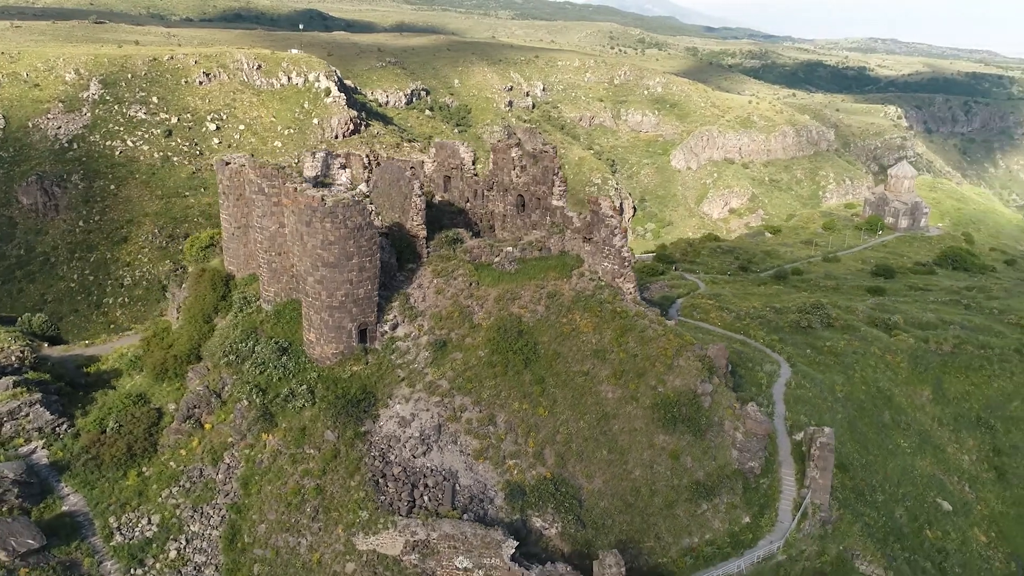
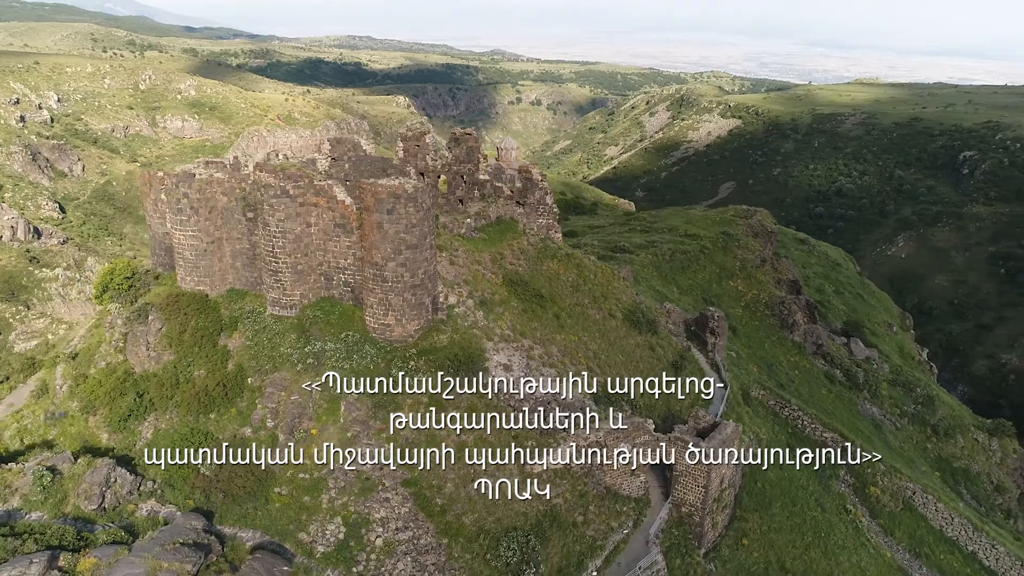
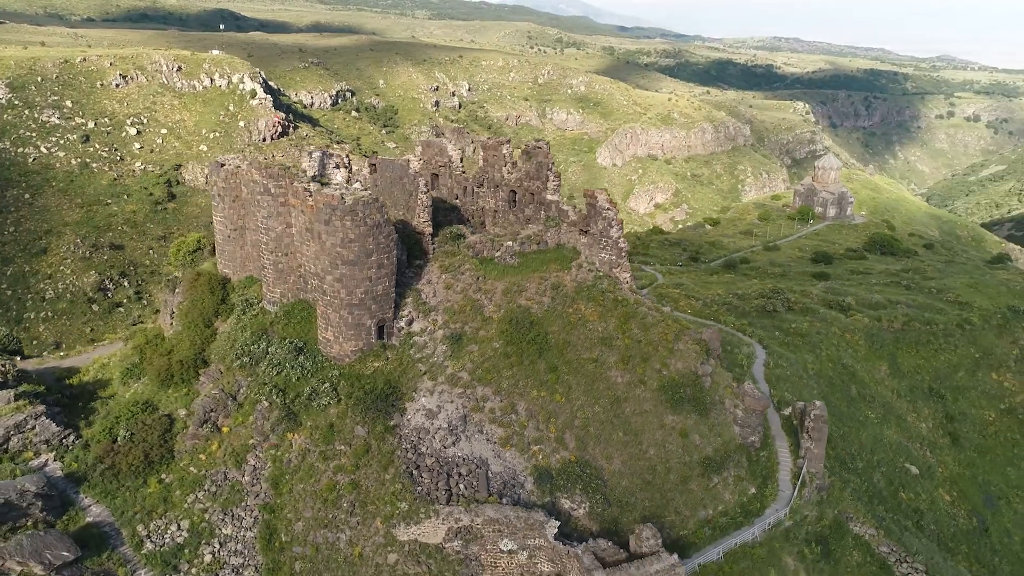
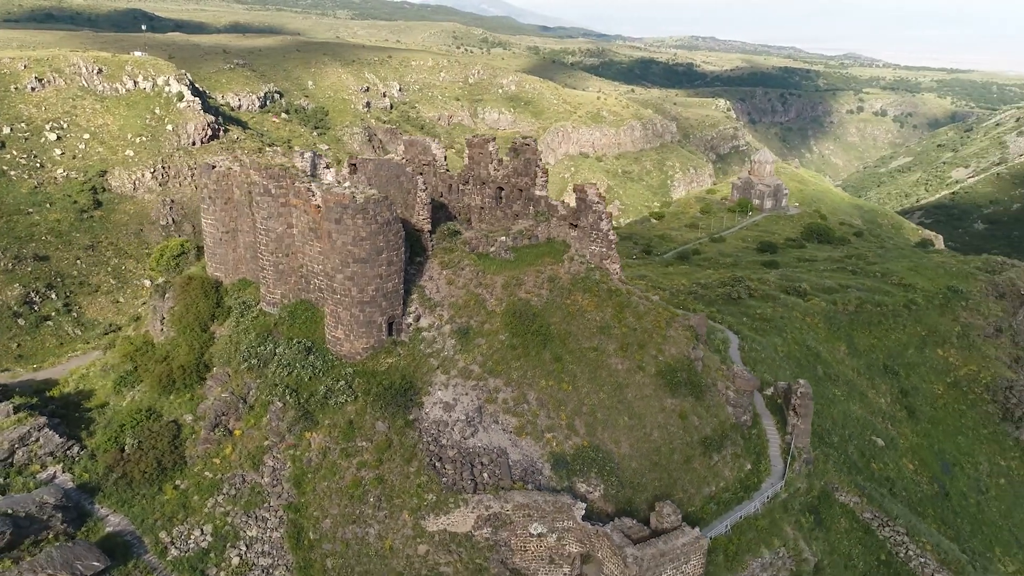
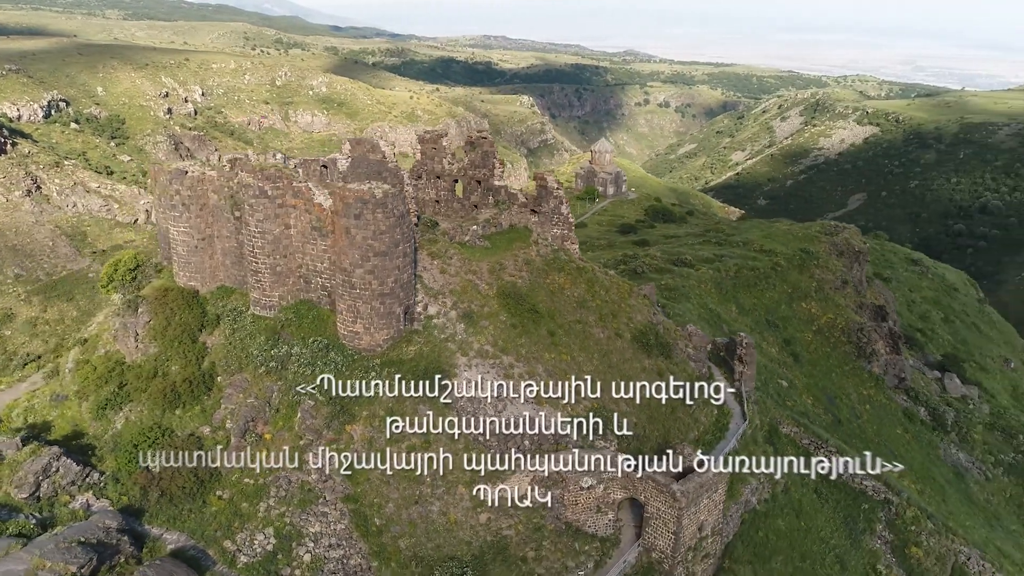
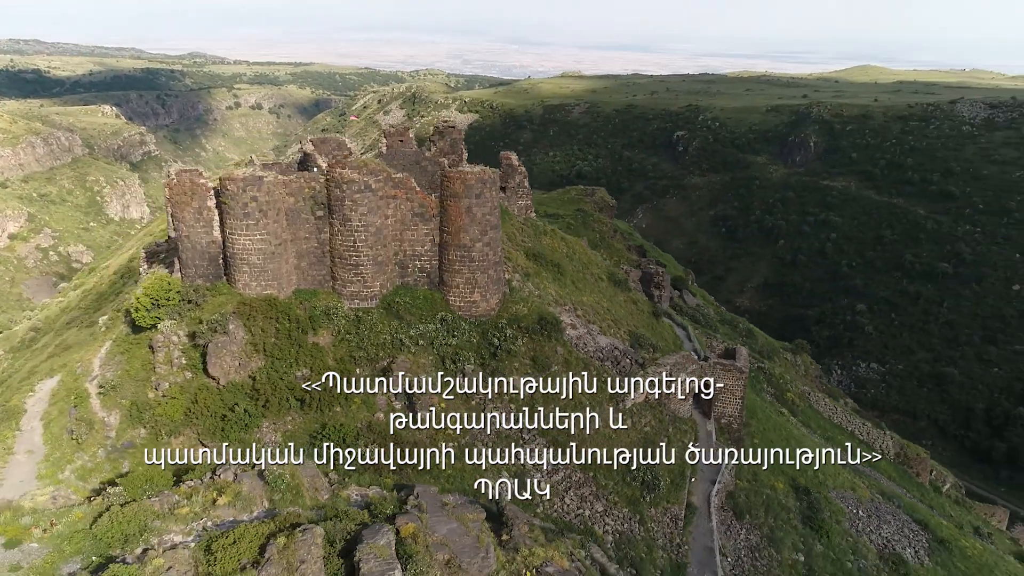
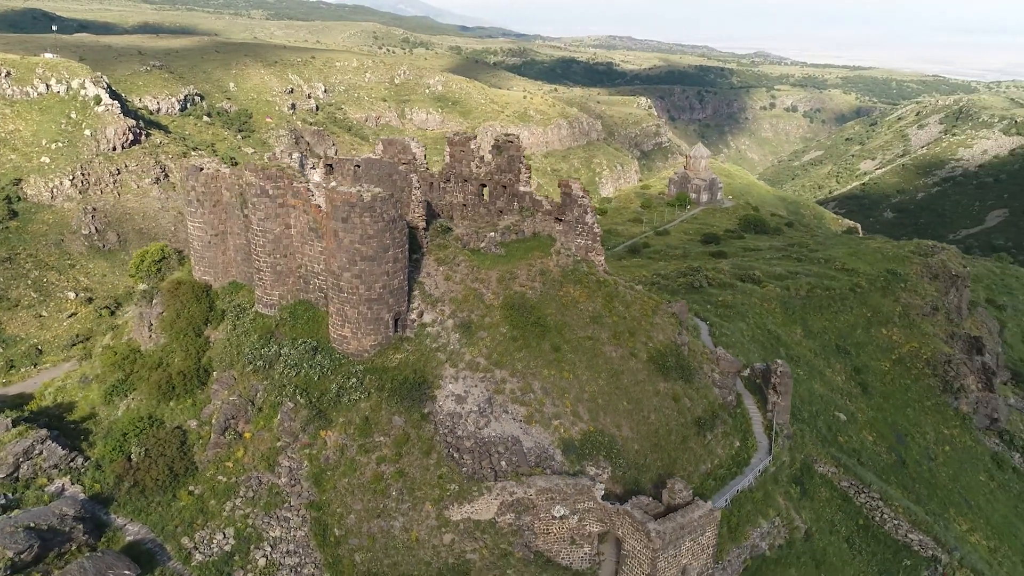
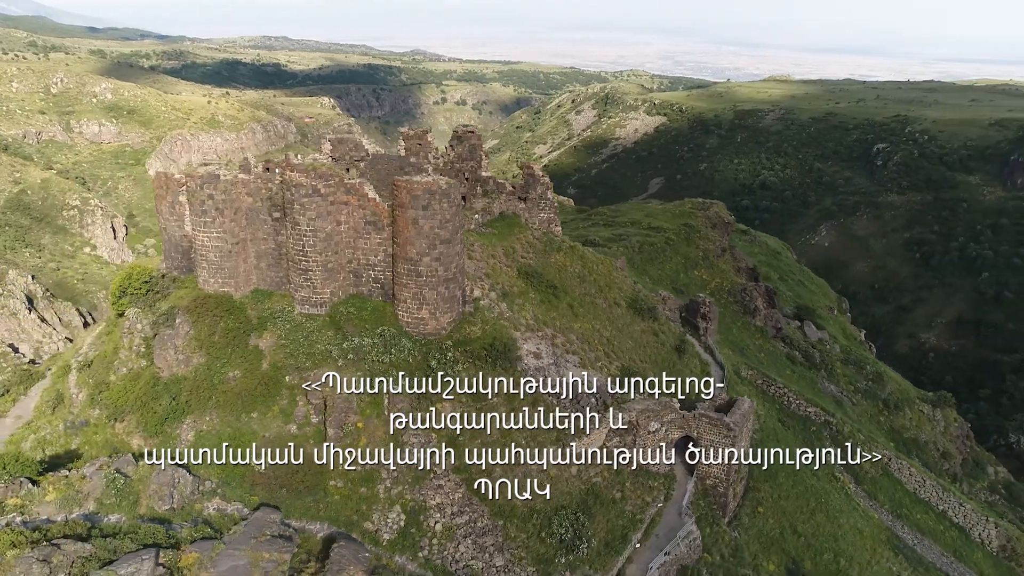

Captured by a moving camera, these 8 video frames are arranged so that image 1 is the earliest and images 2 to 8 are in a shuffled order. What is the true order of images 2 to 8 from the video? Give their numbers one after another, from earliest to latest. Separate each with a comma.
3, 4, 7, 5, 2, 8, 6
